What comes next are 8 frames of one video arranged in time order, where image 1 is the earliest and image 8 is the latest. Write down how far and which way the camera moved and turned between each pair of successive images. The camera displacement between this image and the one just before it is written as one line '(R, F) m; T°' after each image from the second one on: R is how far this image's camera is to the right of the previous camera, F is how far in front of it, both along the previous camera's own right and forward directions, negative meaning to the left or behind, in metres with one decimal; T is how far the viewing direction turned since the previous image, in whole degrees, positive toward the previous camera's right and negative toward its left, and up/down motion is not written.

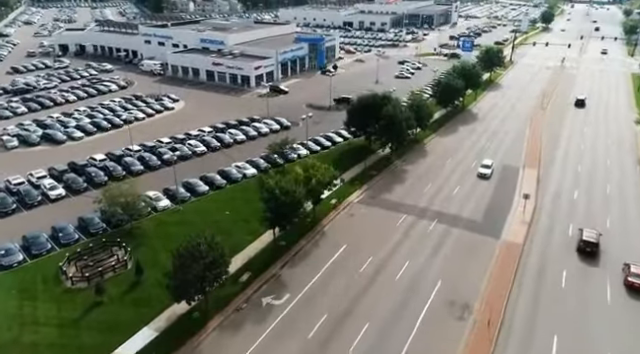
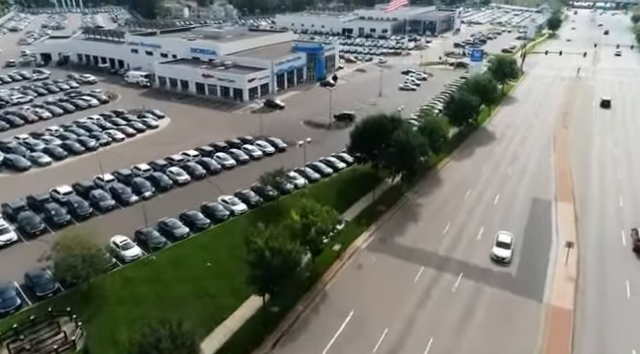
(-0.1, +6.2) m; 0°
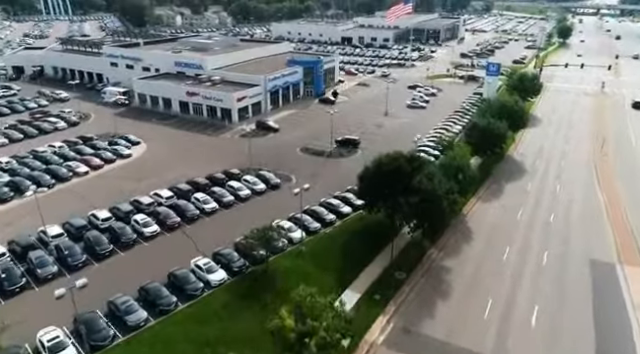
(-0.2, +8.3) m; 0°
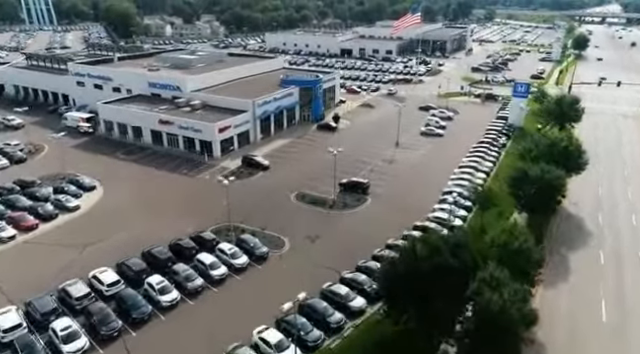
(-0.2, +10.8) m; 0°
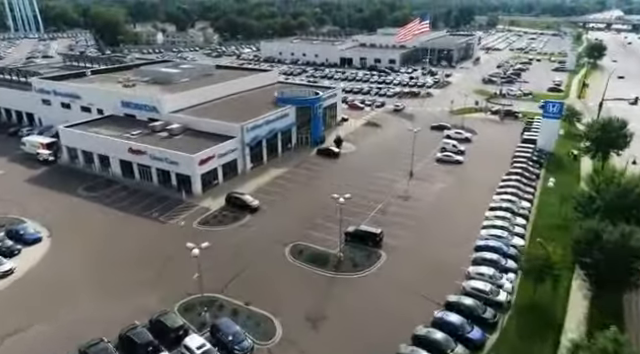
(-0.3, +8.7) m; 0°
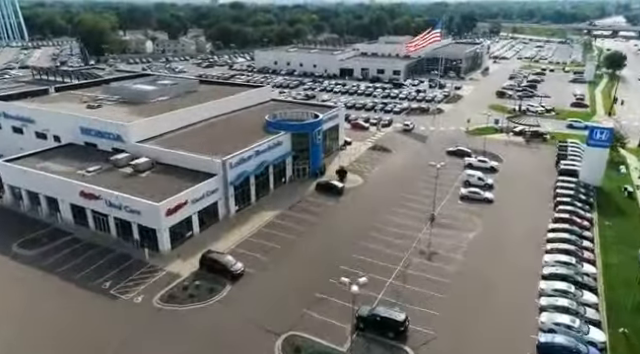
(-0.3, +9.3) m; 0°
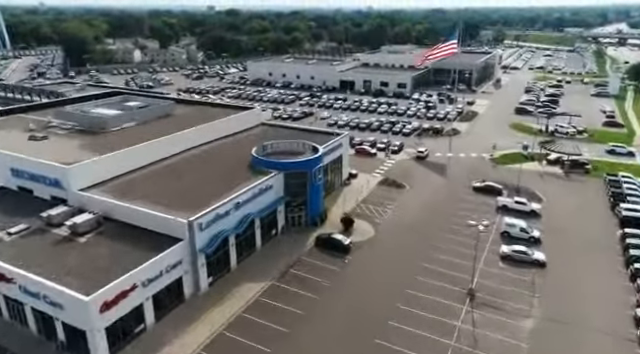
(-0.2, +10.1) m; 0°
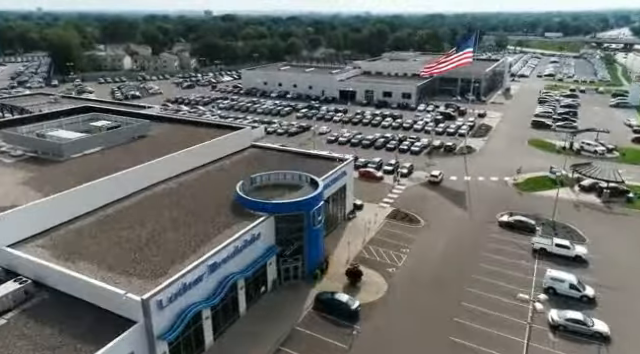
(-0.1, +7.4) m; 0°
